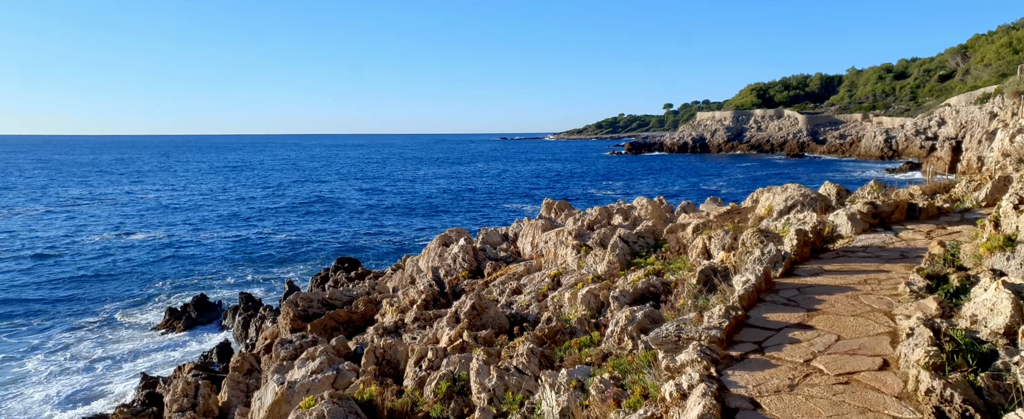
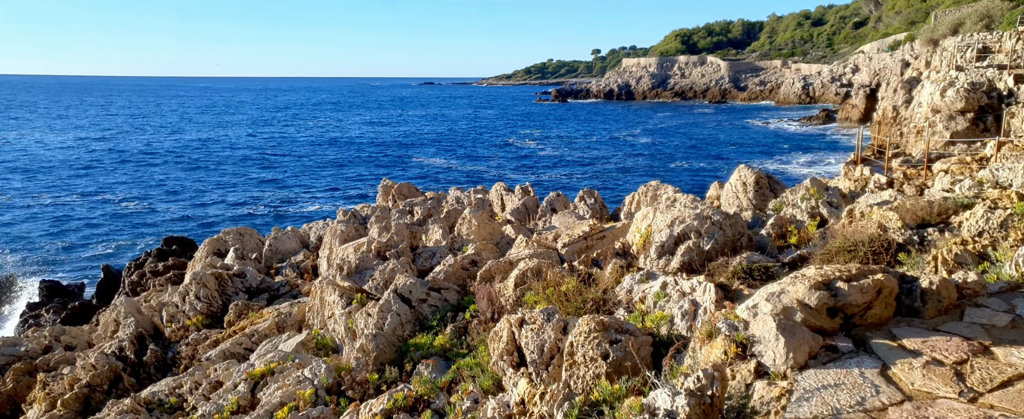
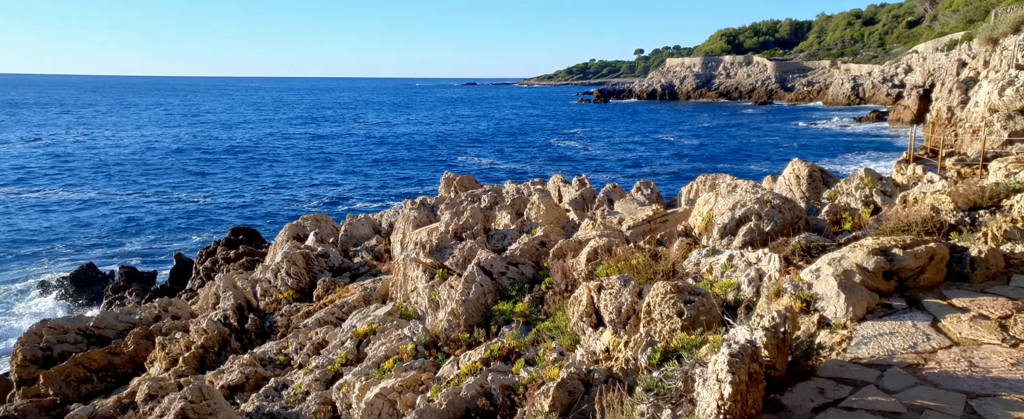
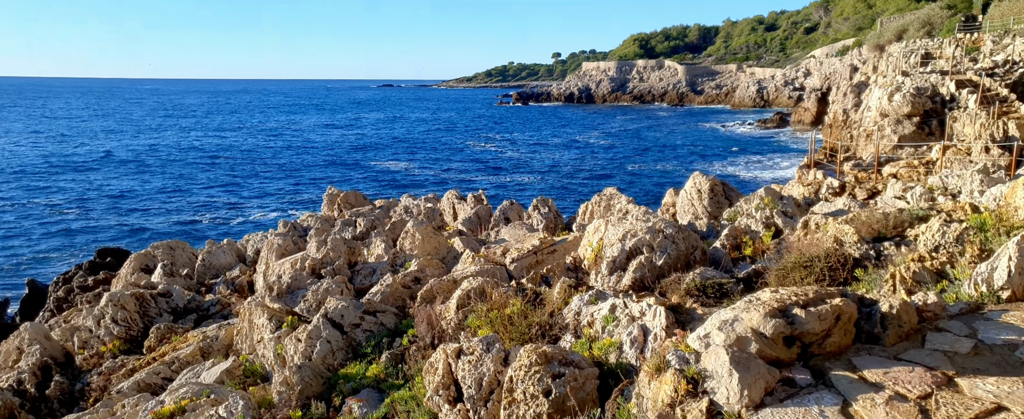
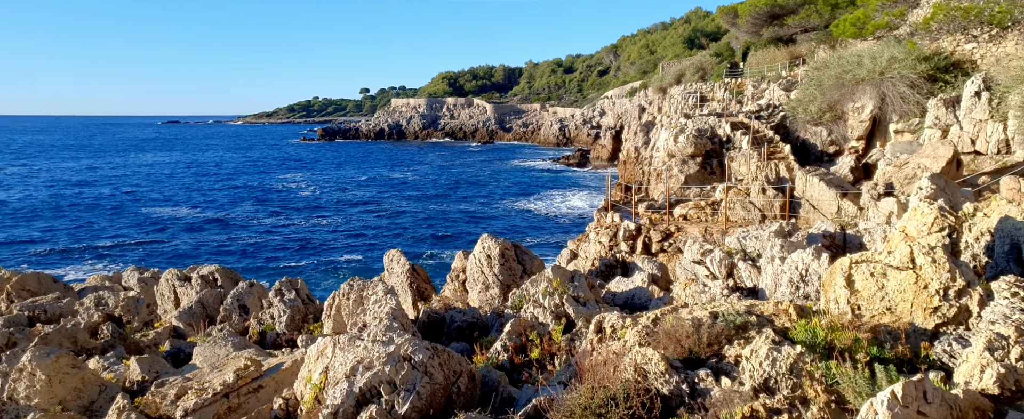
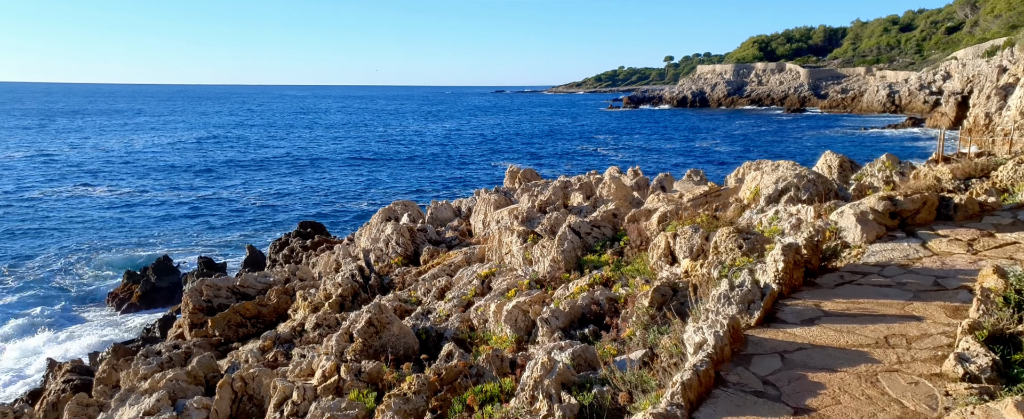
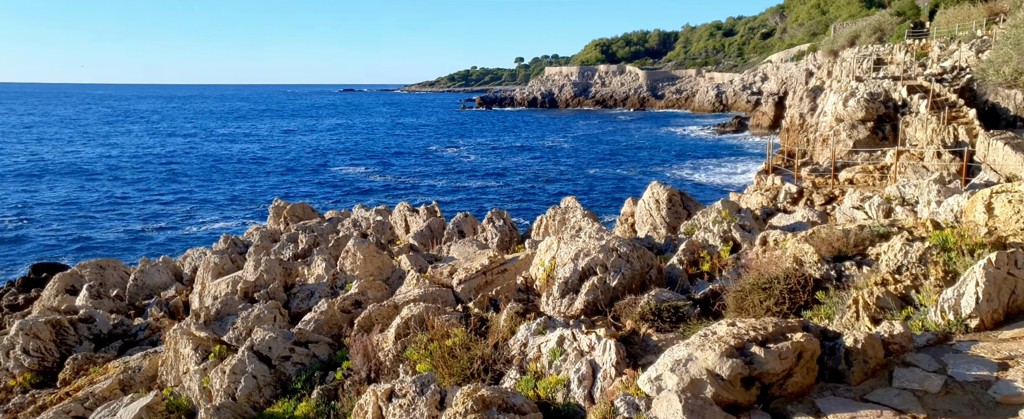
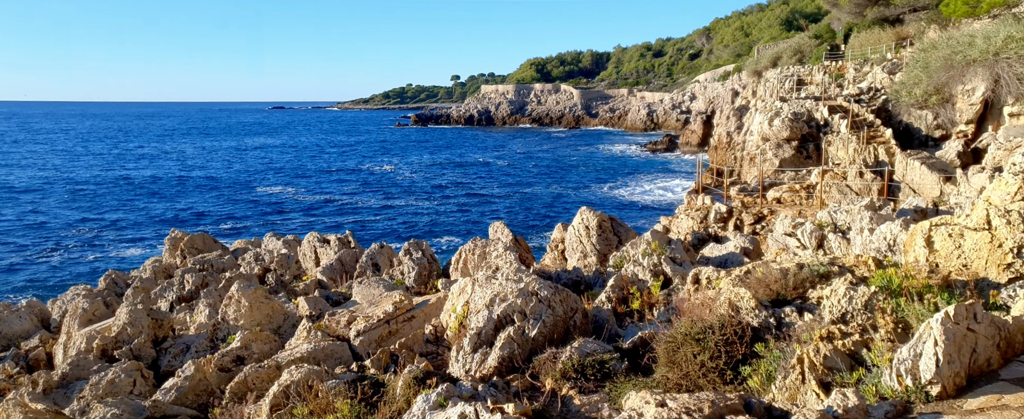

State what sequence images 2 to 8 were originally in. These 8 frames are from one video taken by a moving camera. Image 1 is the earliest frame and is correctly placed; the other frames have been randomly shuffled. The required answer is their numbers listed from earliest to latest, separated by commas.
6, 3, 2, 4, 7, 8, 5
